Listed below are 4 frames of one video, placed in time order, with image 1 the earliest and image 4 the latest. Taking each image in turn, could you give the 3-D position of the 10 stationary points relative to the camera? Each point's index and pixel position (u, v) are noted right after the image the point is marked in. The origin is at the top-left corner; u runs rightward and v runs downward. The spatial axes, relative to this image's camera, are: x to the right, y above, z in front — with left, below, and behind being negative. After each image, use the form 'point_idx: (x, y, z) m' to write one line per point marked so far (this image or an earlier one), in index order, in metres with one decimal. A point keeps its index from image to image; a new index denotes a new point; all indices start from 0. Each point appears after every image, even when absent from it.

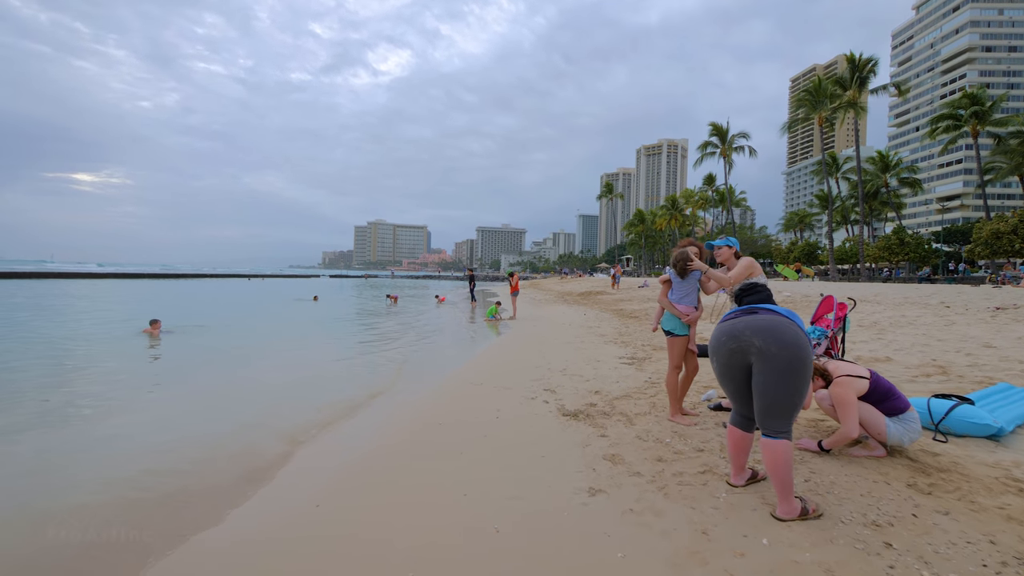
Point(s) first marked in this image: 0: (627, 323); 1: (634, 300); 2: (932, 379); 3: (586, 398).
0: (+2.5, -0.8, +11.1) m
1: (+4.6, -0.5, +19.6) m
2: (+4.2, -0.9, +5.0) m
3: (+0.7, -1.0, +4.6) m
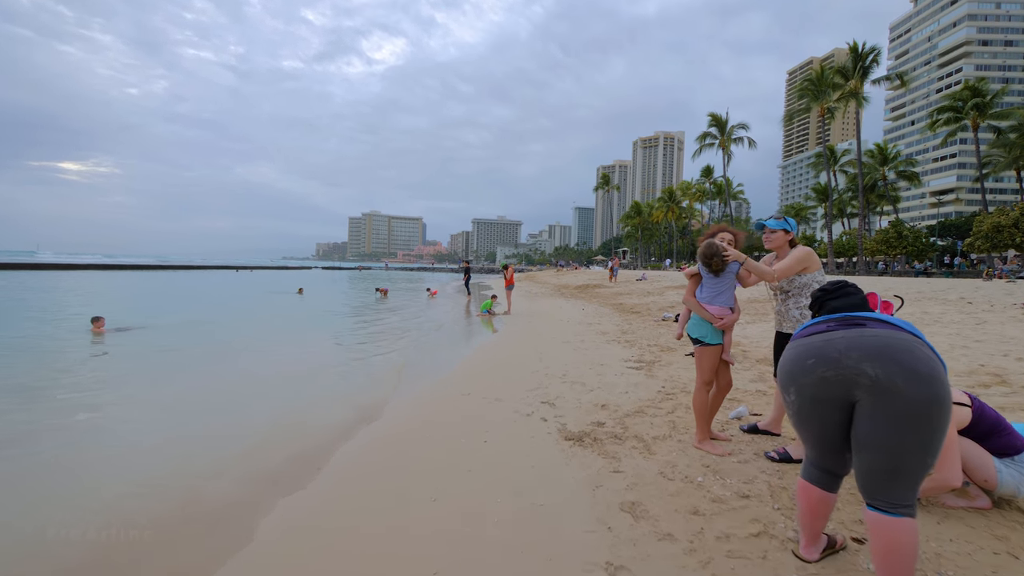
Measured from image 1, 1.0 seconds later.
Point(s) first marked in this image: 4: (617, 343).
0: (+2.4, -0.7, +10.4) m
1: (+4.4, -0.3, +18.9) m
2: (+4.1, -0.9, +4.3) m
3: (+0.6, -1.0, +3.8) m
4: (+1.5, -0.8, +7.5) m
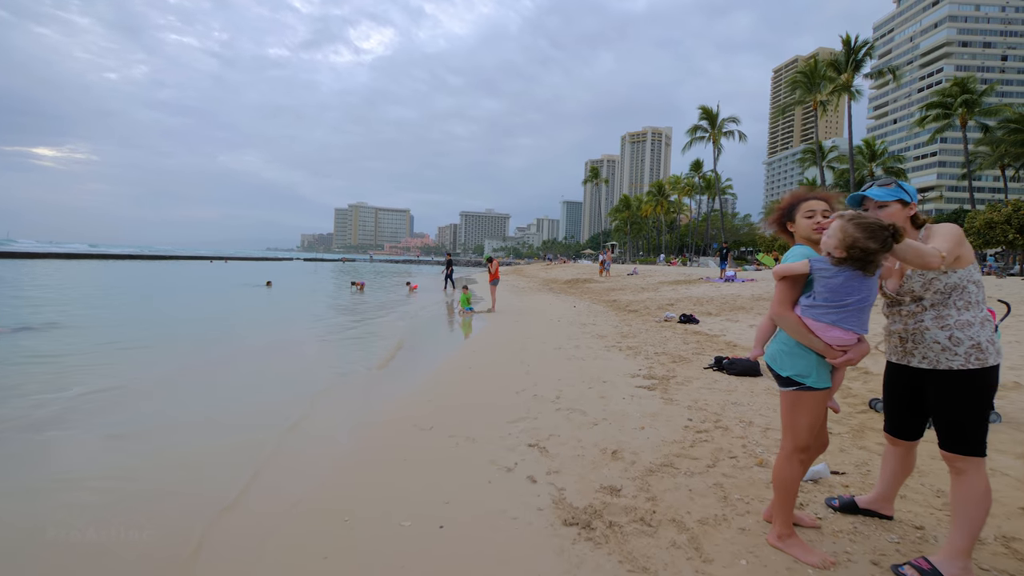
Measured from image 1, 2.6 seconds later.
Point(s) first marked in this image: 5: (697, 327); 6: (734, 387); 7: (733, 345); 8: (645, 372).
0: (+2.1, -0.6, +9.3) m
1: (+3.9, -0.1, +17.8) m
2: (+3.9, -0.9, +3.3) m
3: (+0.5, -1.0, +2.7) m
4: (+1.3, -0.8, +6.4) m
5: (+3.0, -0.6, +8.2) m
6: (+2.0, -0.9, +4.4) m
7: (+2.9, -0.7, +6.7) m
8: (+1.3, -0.8, +5.2) m
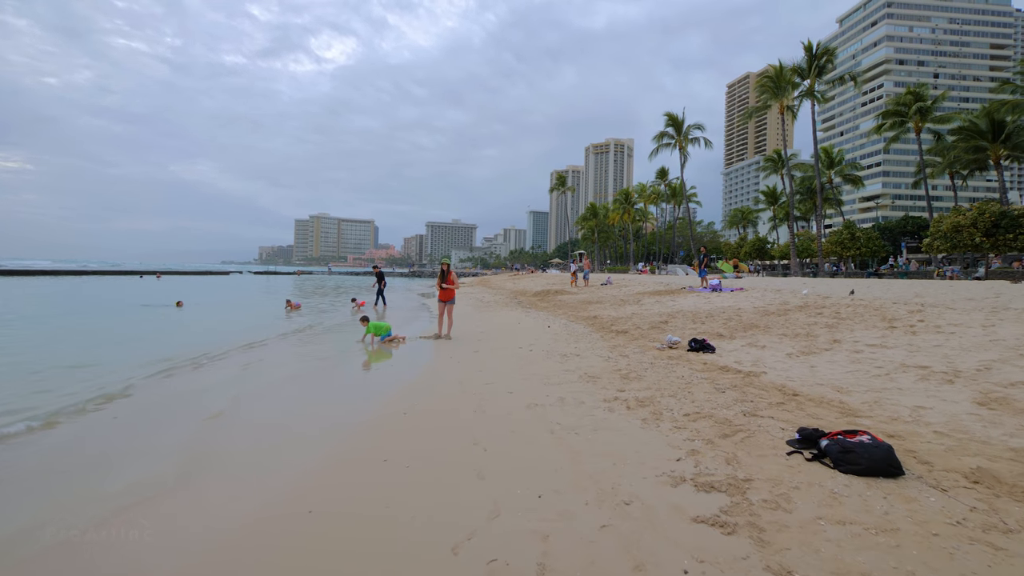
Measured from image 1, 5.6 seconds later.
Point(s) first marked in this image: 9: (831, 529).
0: (+1.5, -0.8, +7.1) m
1: (+2.8, -0.5, +15.7) m
2: (+3.7, -1.0, +1.2) m
3: (+0.3, -1.1, +0.4) m
4: (+0.9, -1.0, +4.1) m
5: (+2.5, -0.8, +6.0) m
6: (+1.7, -1.0, +2.2) m
7: (+2.5, -0.9, +4.5) m
8: (+1.0, -1.0, +2.9) m
9: (+1.3, -1.0, +2.2) m
